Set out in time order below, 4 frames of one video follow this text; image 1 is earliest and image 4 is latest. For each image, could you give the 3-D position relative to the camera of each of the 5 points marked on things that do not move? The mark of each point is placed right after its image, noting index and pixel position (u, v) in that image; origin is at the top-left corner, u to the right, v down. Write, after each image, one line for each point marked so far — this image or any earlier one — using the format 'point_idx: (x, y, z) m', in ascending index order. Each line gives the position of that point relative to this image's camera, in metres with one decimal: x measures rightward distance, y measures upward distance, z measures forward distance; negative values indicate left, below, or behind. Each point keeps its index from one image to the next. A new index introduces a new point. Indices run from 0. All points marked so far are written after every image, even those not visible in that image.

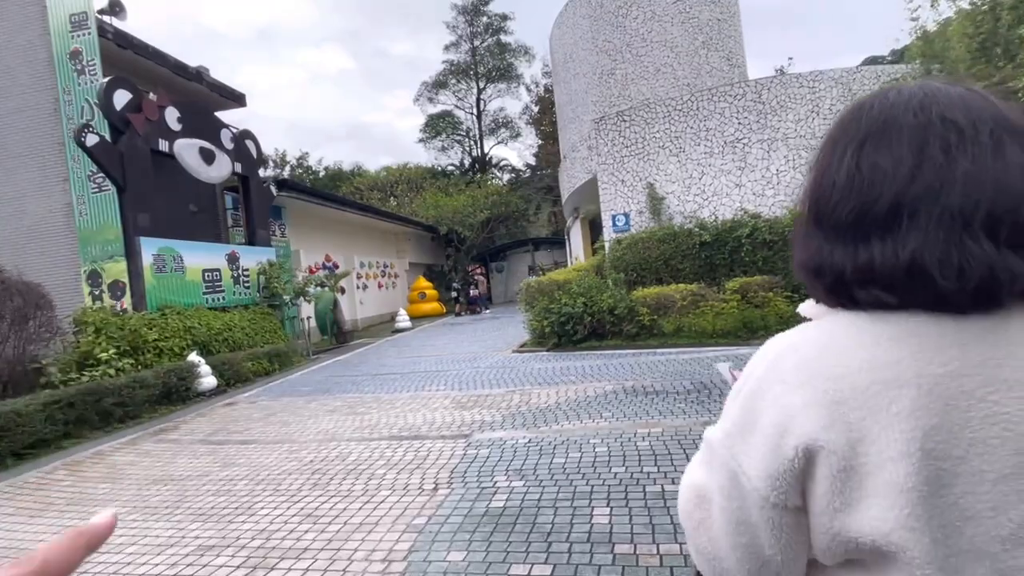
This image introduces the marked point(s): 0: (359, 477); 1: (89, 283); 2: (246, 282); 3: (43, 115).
0: (-1.1, -1.4, +4.2) m
1: (-6.6, +0.1, +8.9) m
2: (-5.3, +0.1, +11.5) m
3: (-7.4, +2.7, +9.0) m
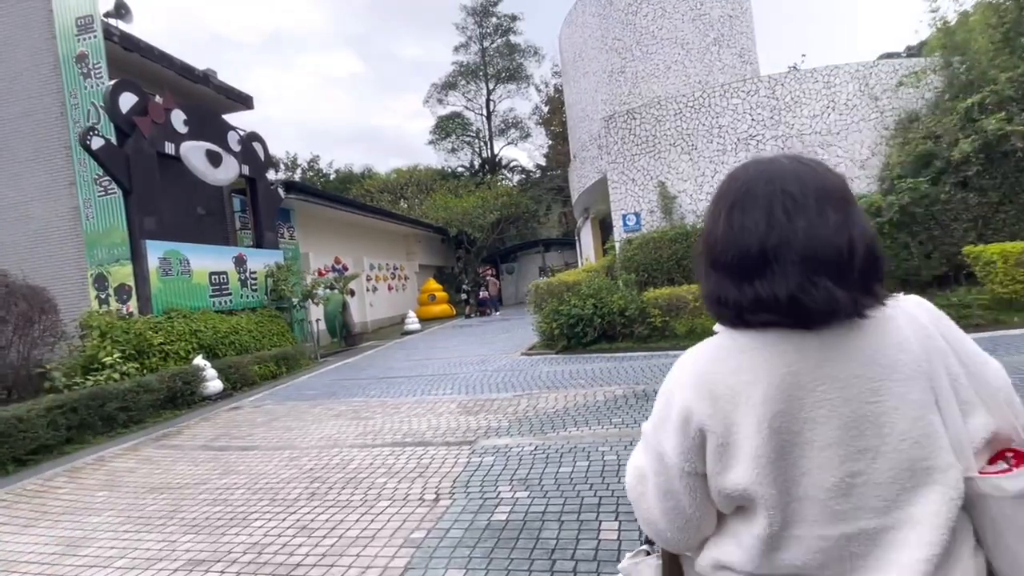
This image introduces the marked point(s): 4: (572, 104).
0: (-1.1, -1.4, +4.1) m
1: (-6.4, 0.0, +8.8) m
2: (-5.2, +0.1, +11.4) m
3: (-7.3, +2.7, +9.0) m
4: (+1.9, +5.7, +17.8) m
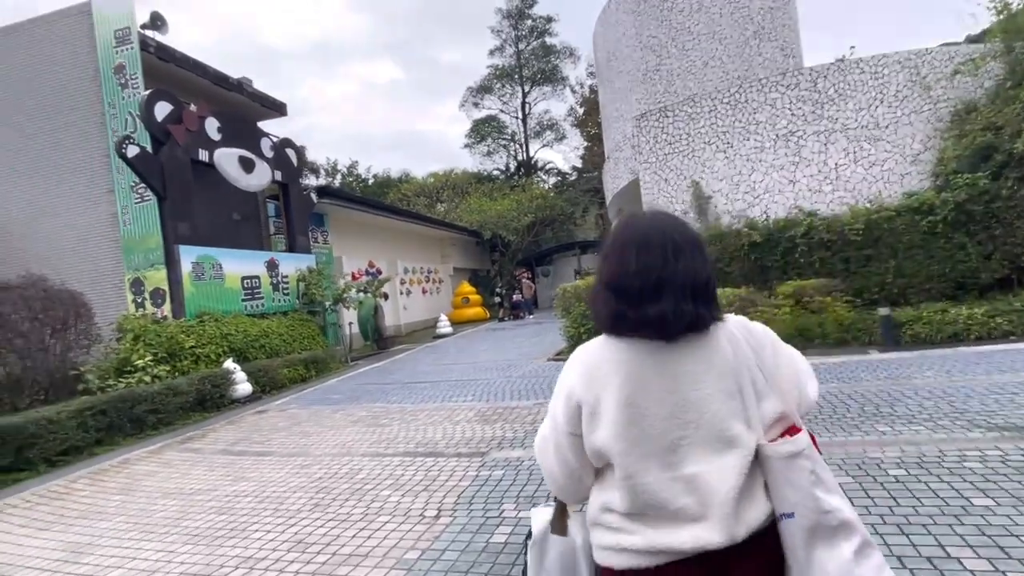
0: (-1.0, -1.4, +3.9) m
1: (-6.0, 0.0, +9.1) m
2: (-4.6, 0.0, +11.6) m
3: (-6.9, +2.6, +9.3) m
4: (+2.9, +5.6, +17.5) m
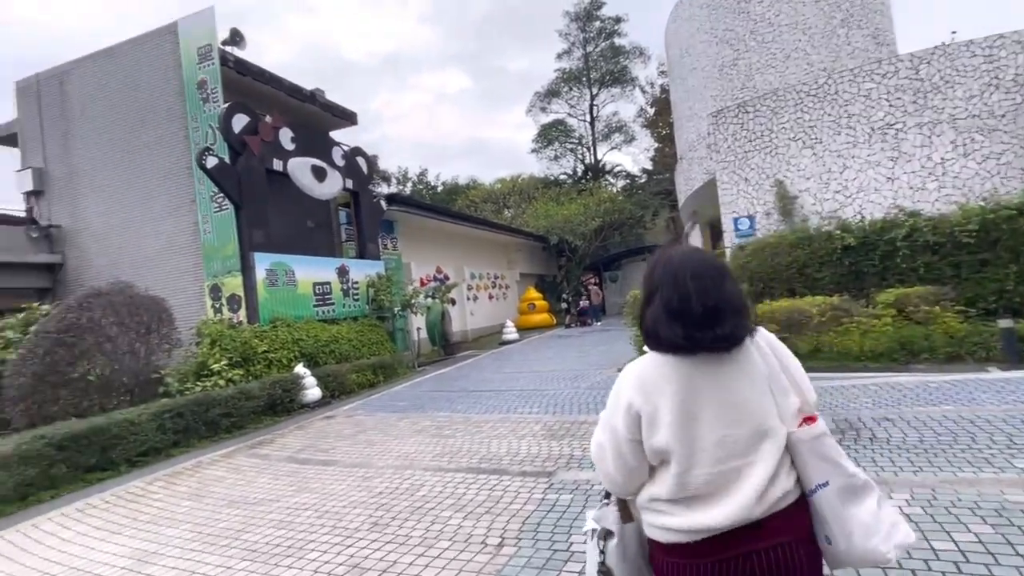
0: (-0.6, -1.5, +3.7) m
1: (-5.0, -0.1, +9.4) m
2: (-3.2, -0.1, +11.7) m
3: (-5.8, +2.5, +9.8) m
4: (+4.9, +5.4, +16.8) m
